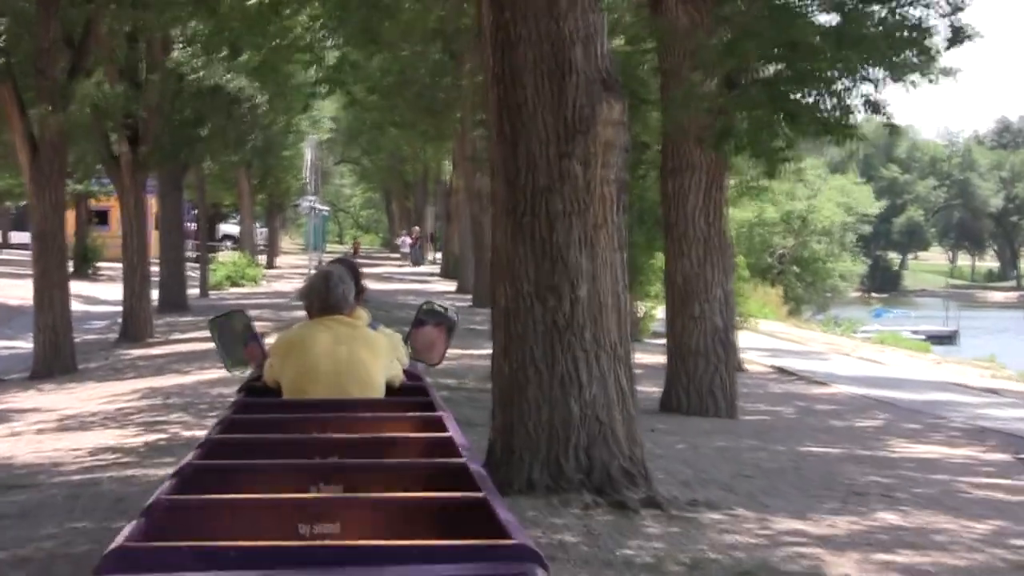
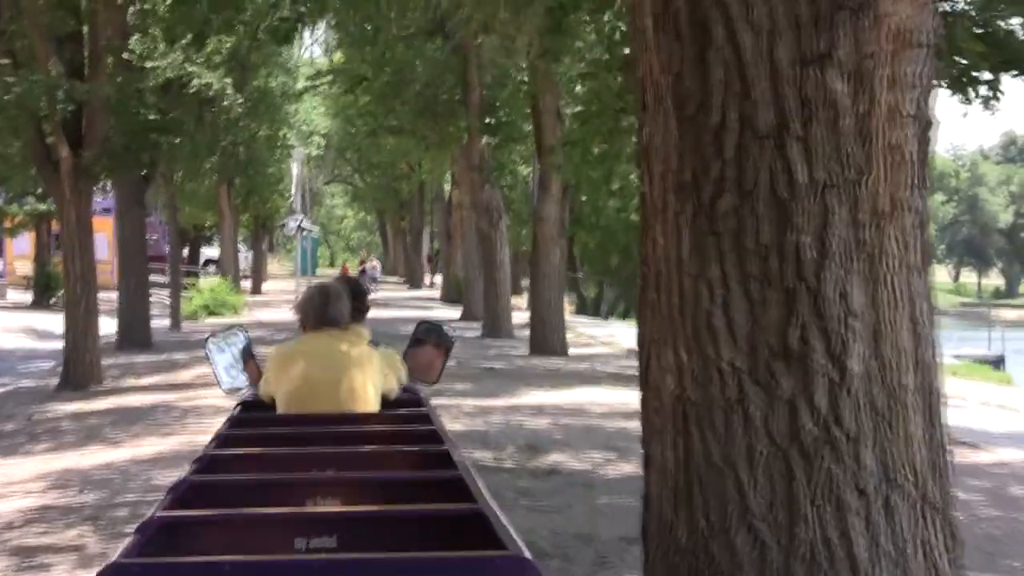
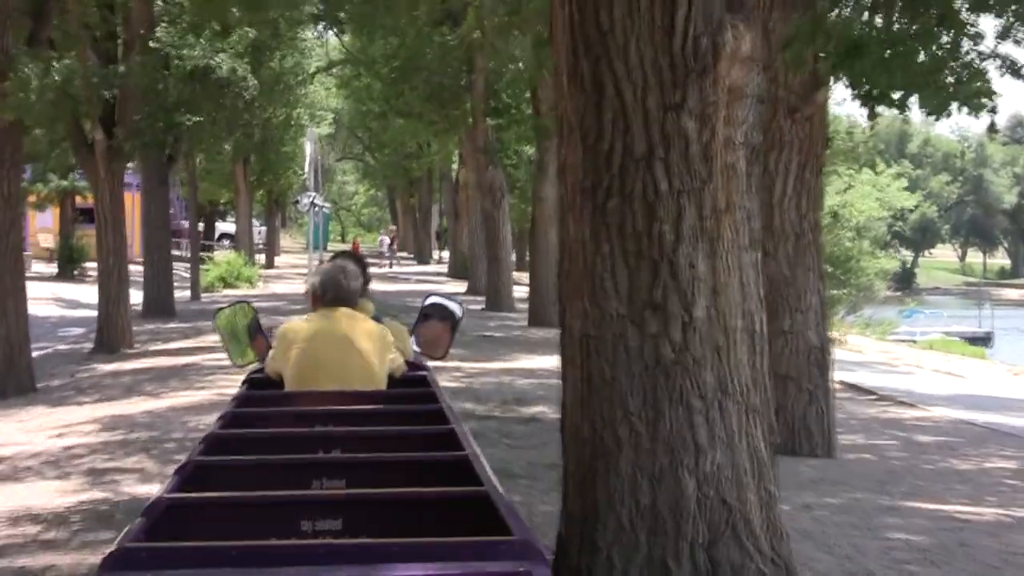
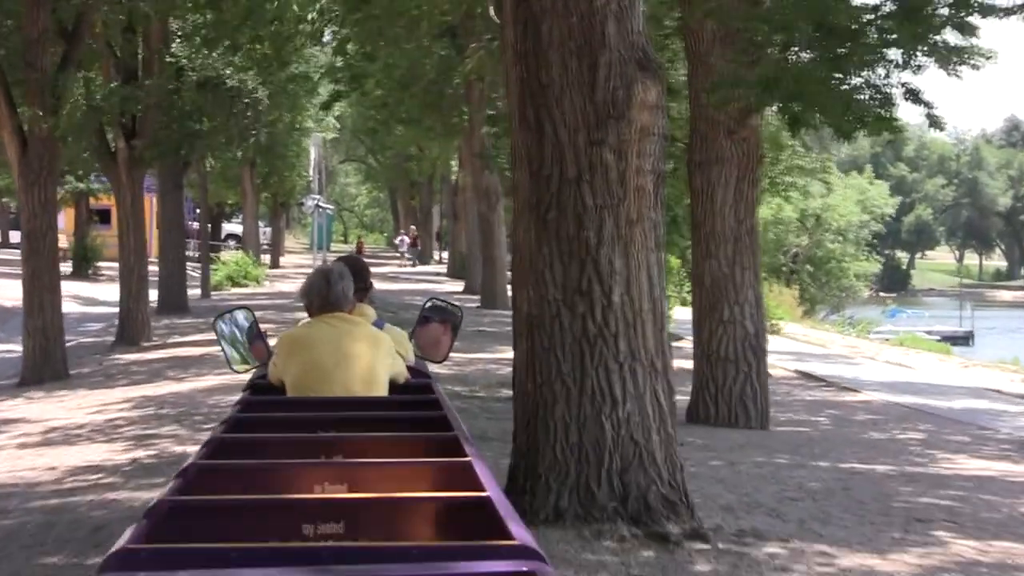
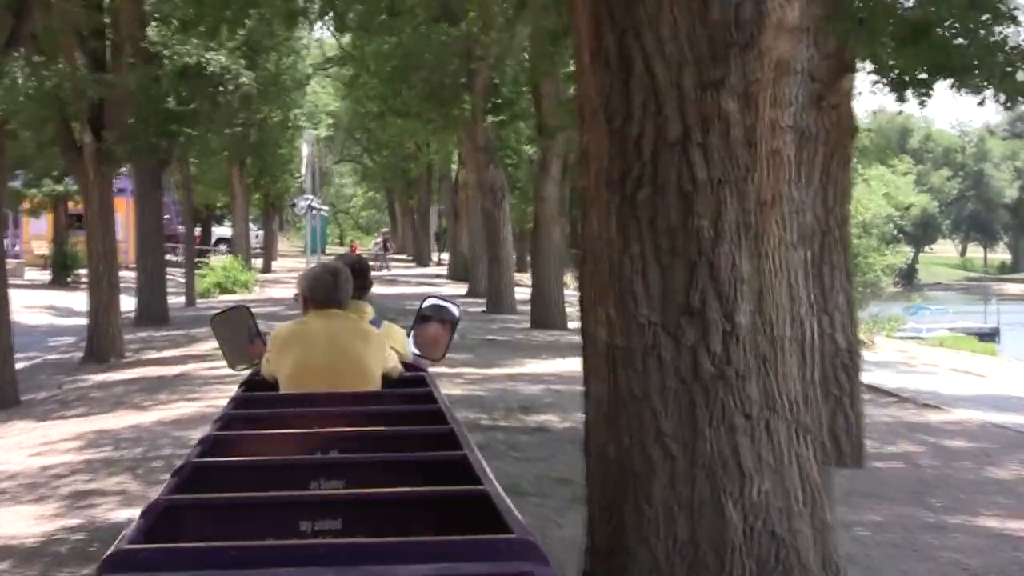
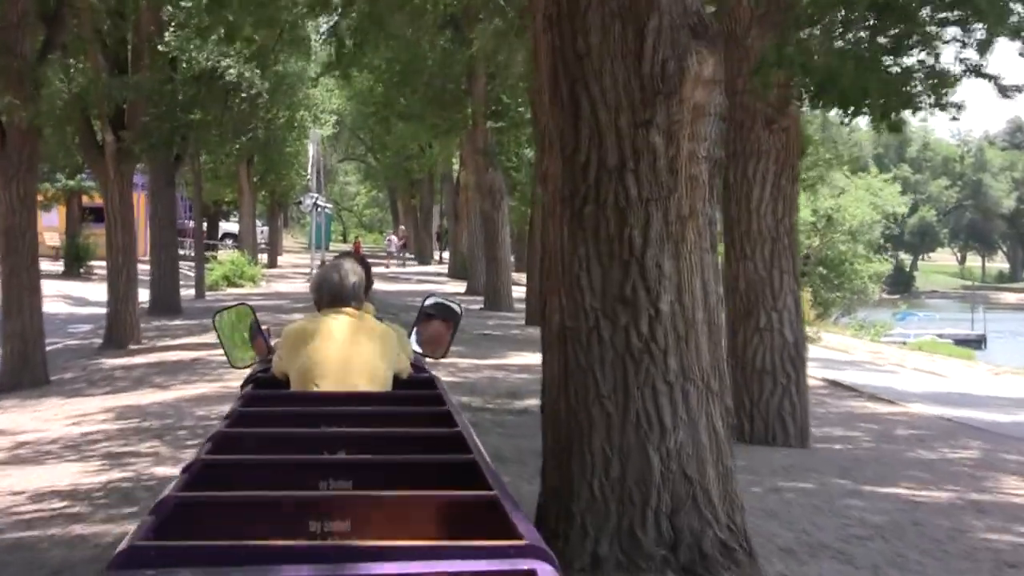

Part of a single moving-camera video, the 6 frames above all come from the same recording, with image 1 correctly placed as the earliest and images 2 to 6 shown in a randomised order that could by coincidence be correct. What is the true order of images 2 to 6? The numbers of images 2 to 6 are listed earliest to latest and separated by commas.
4, 6, 3, 5, 2
